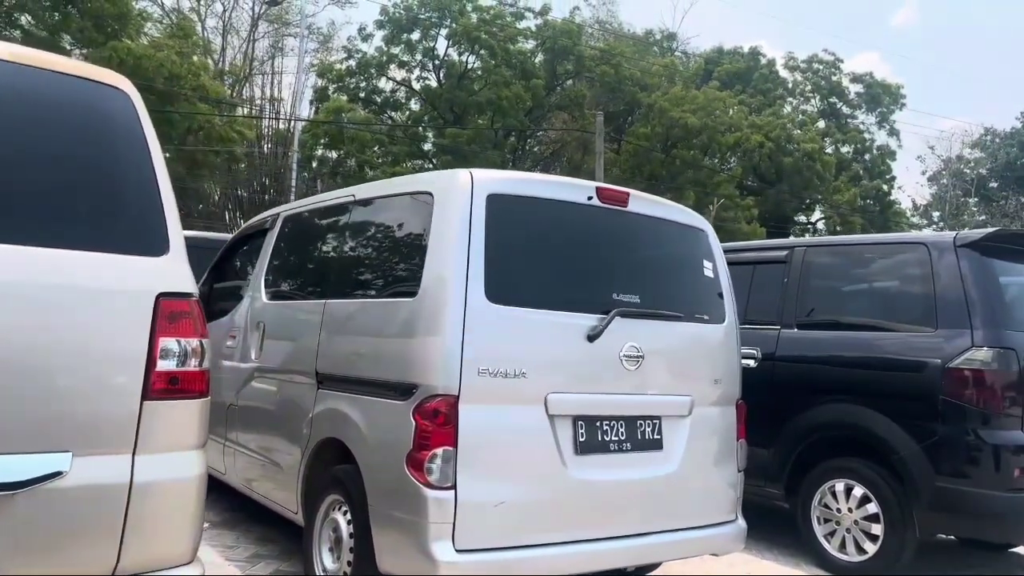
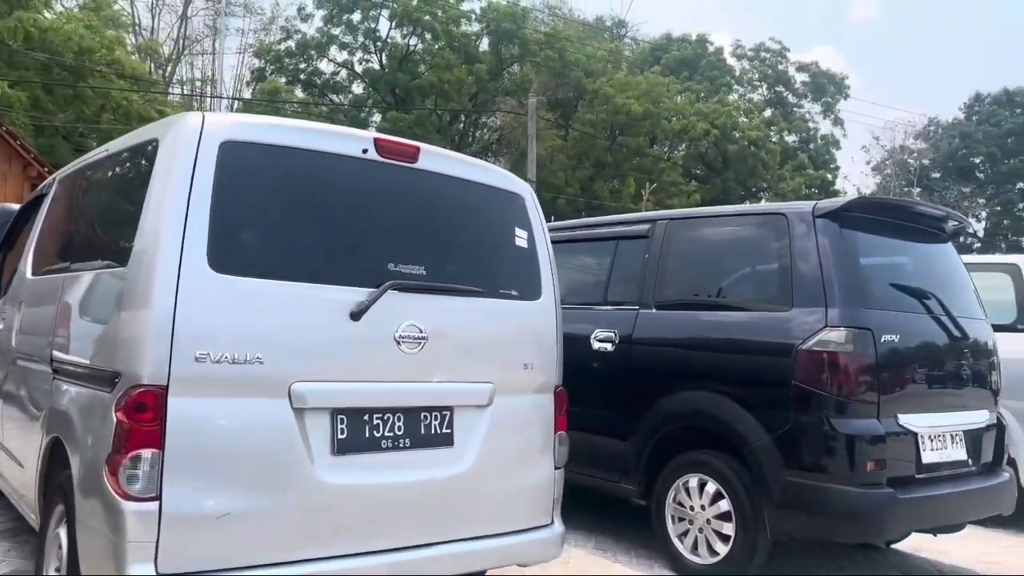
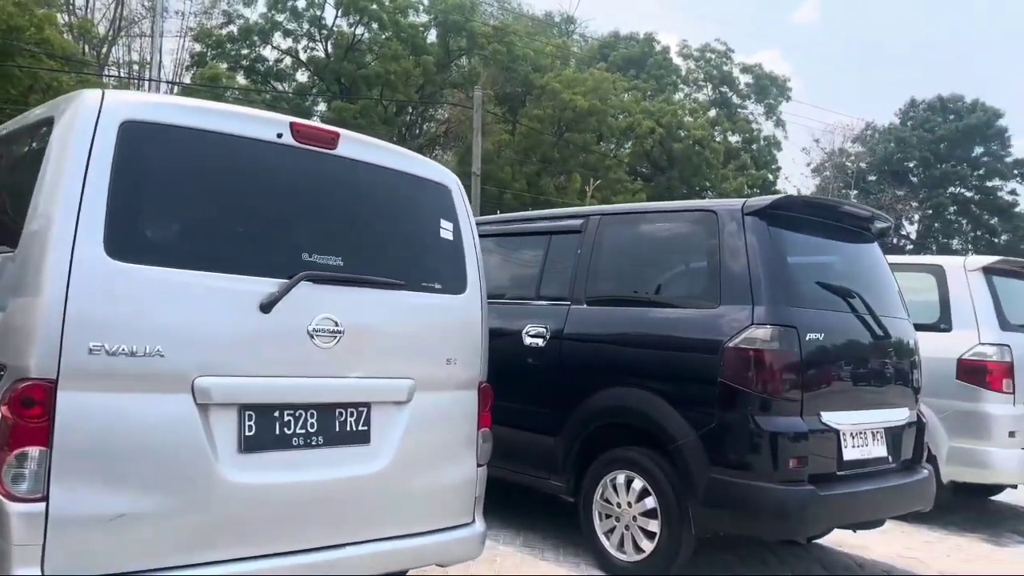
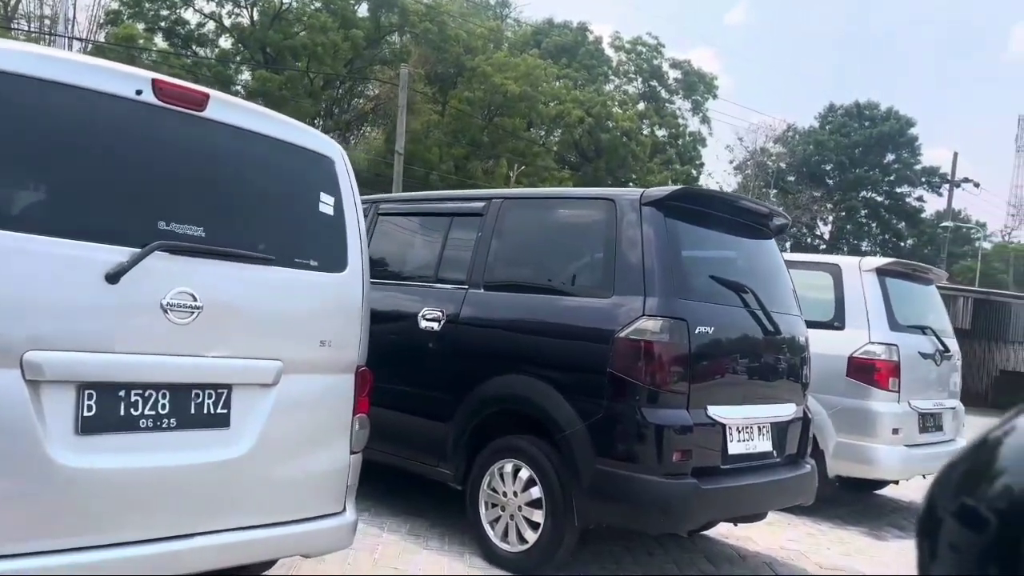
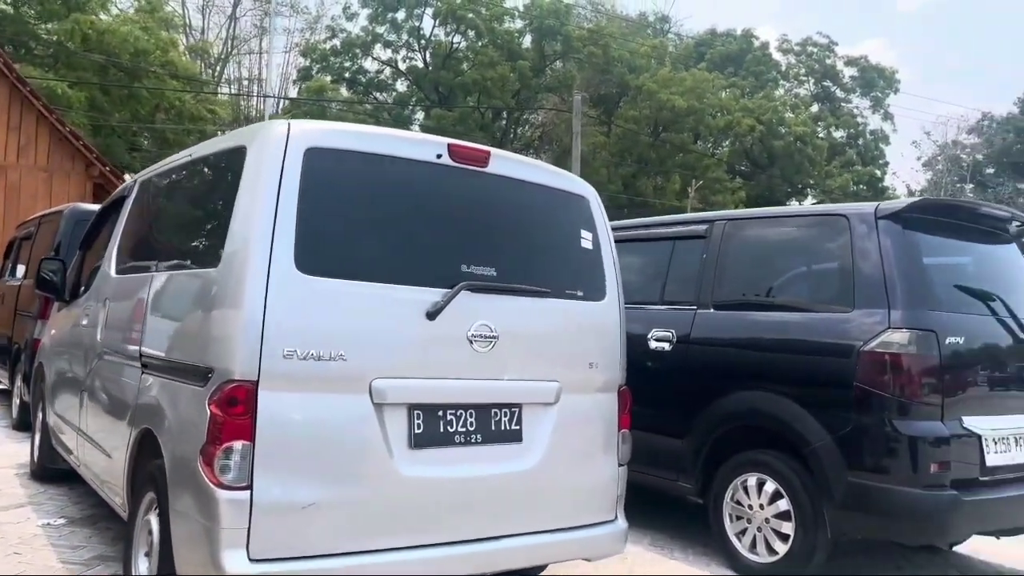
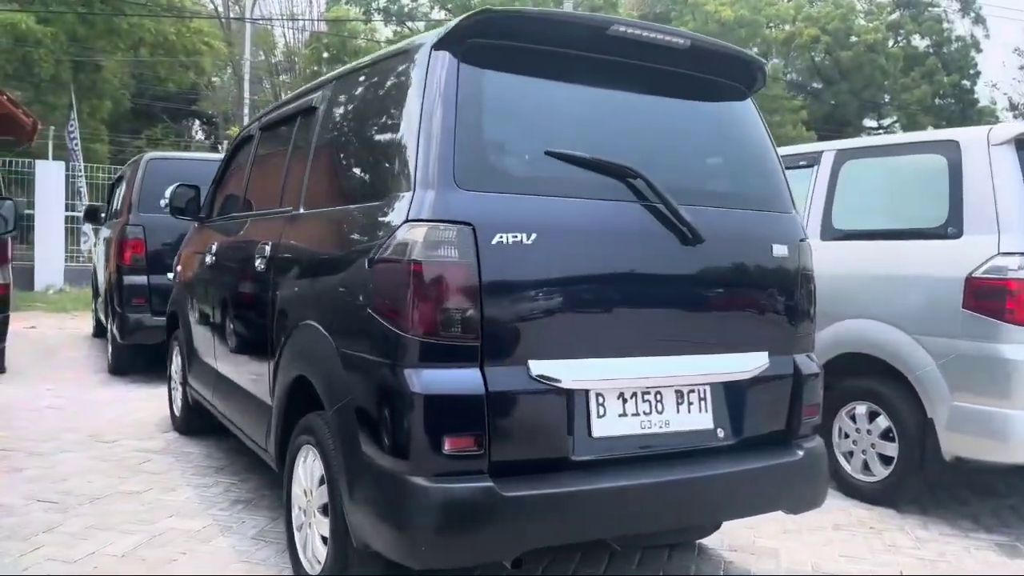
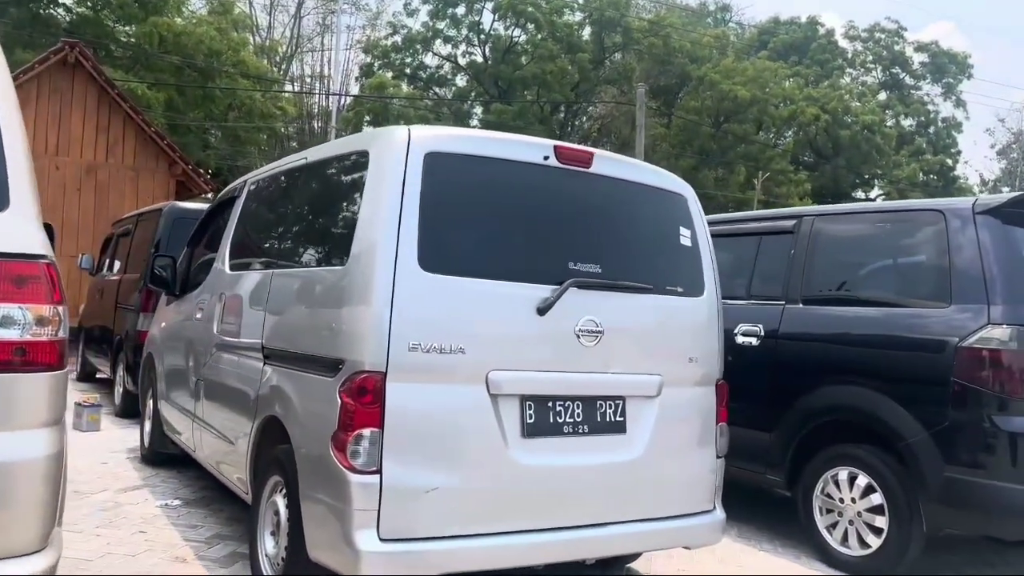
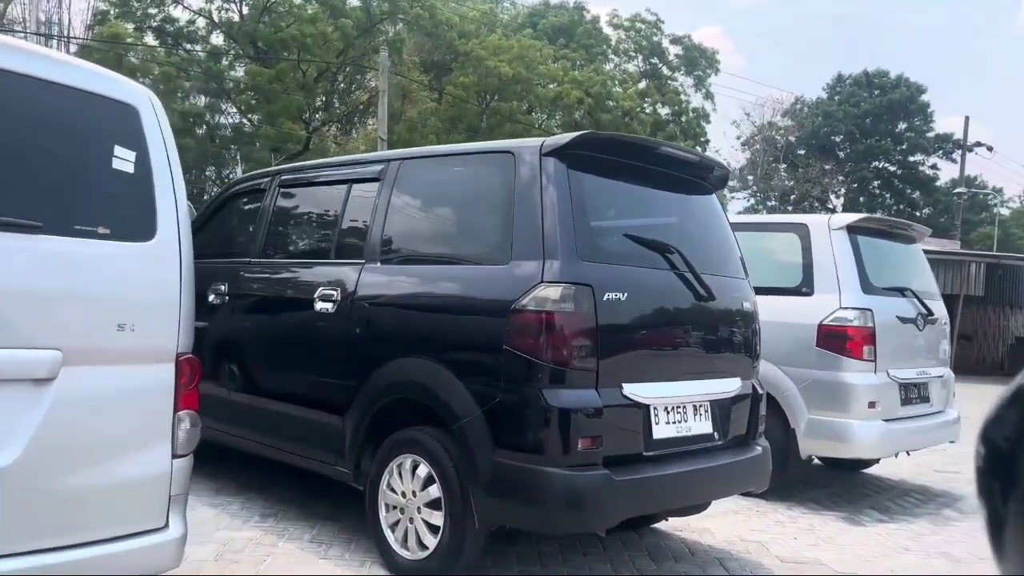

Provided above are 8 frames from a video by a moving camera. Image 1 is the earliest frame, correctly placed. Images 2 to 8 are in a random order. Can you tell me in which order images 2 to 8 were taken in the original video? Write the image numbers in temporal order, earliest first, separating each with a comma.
7, 5, 2, 3, 4, 8, 6
